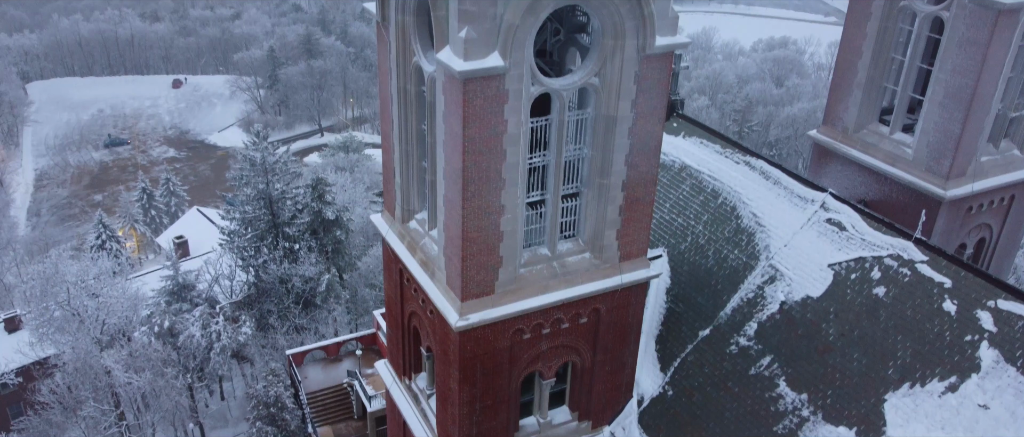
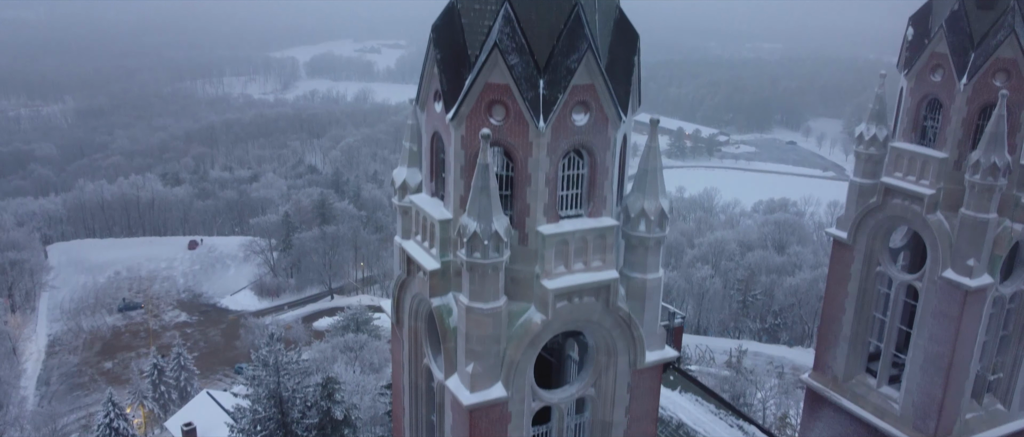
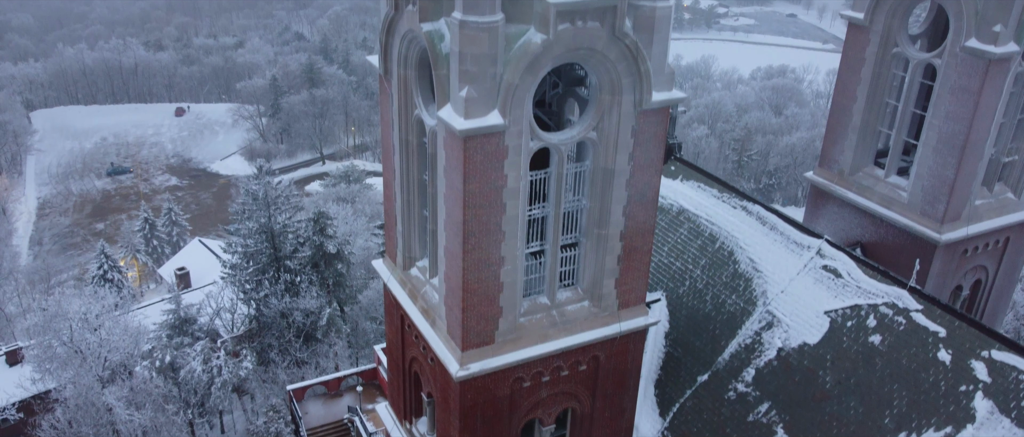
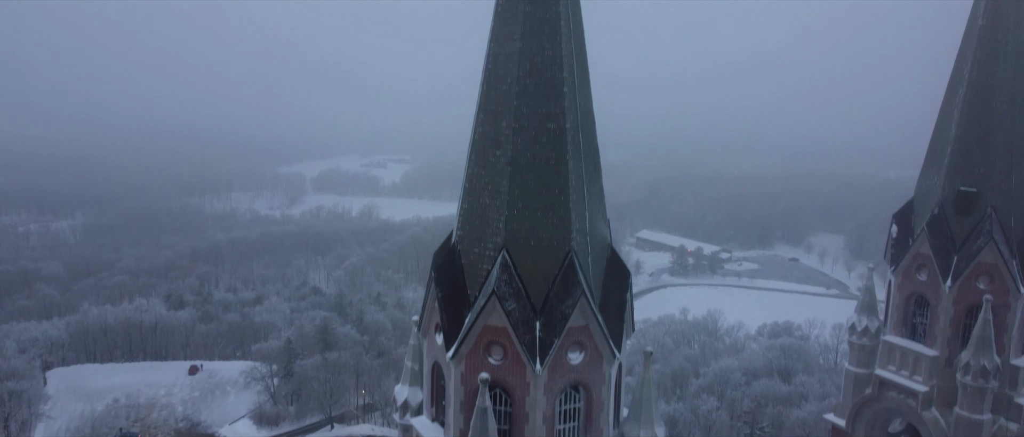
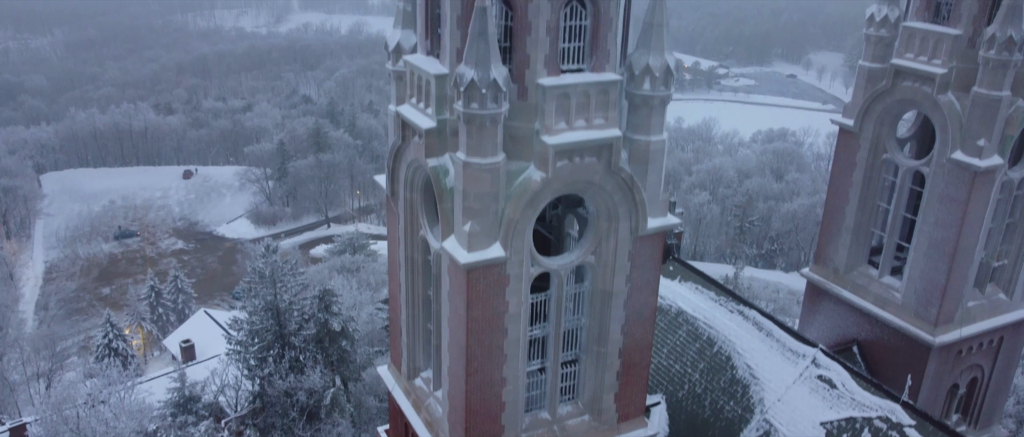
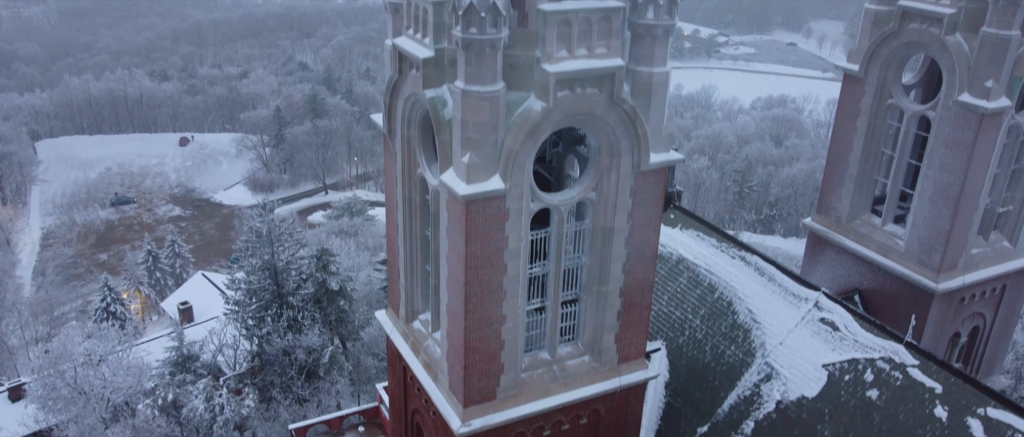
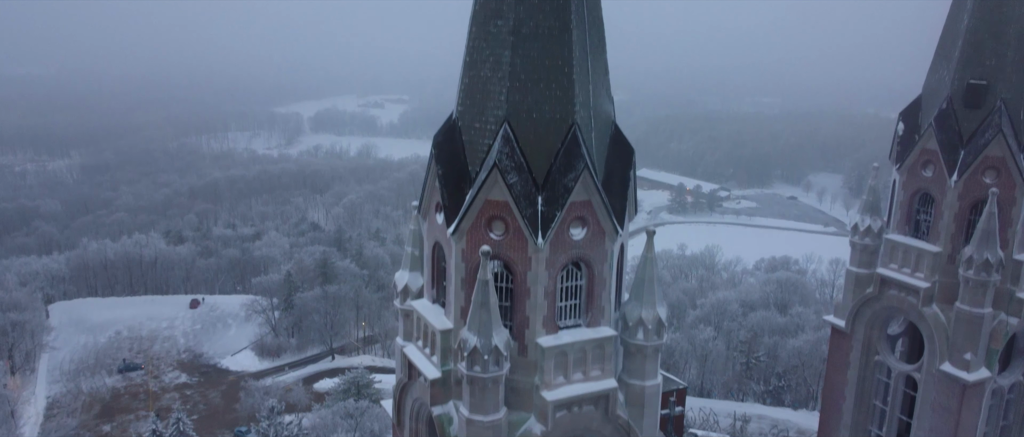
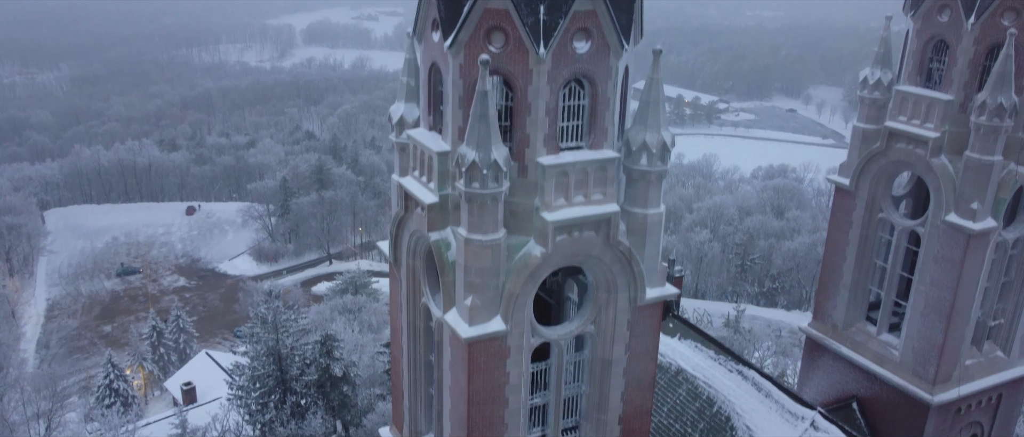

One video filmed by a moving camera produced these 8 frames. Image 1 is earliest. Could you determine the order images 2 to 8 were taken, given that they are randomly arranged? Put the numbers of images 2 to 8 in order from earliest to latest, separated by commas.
3, 6, 5, 8, 2, 7, 4
